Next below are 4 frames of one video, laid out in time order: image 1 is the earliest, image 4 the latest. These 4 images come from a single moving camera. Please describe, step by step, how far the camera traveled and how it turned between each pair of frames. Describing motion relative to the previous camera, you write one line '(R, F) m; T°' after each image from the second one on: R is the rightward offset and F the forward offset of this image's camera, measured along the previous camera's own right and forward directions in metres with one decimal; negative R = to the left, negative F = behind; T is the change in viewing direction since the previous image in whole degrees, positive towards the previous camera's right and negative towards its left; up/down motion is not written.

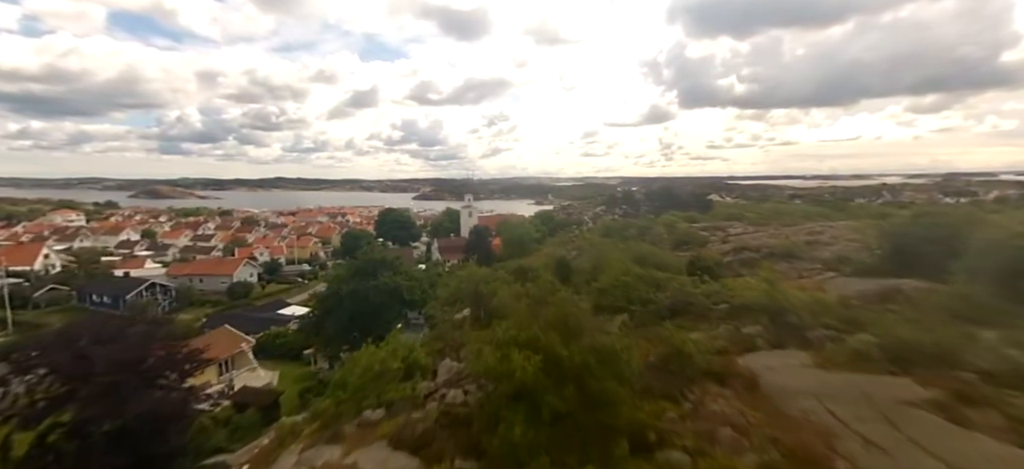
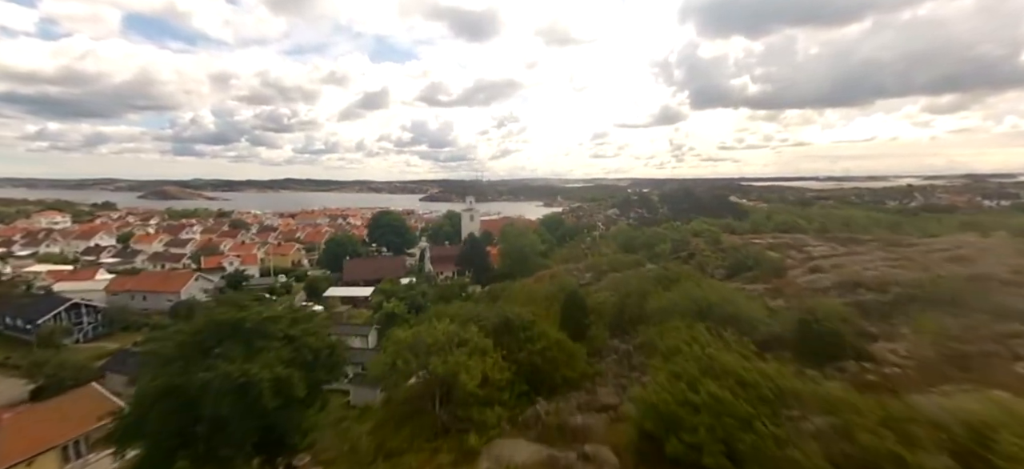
(+0.3, +2.8) m; -1°
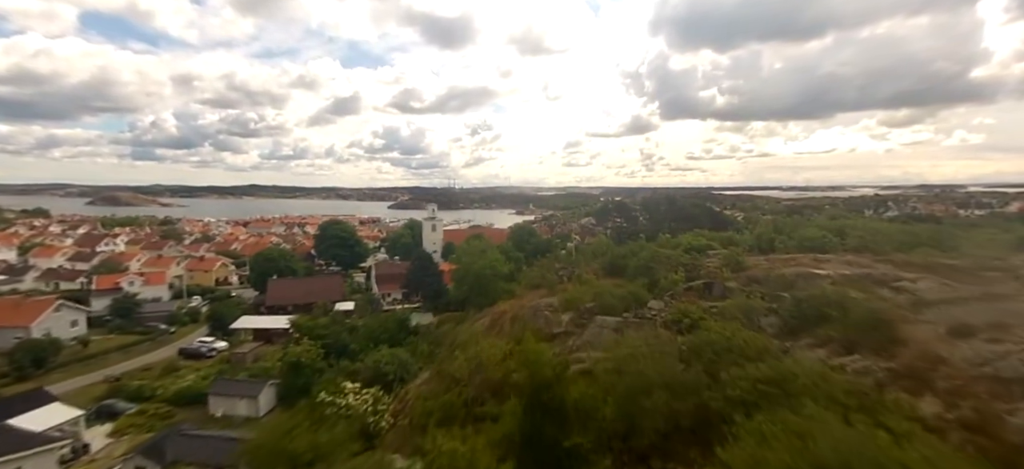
(+0.5, +2.7) m; +3°
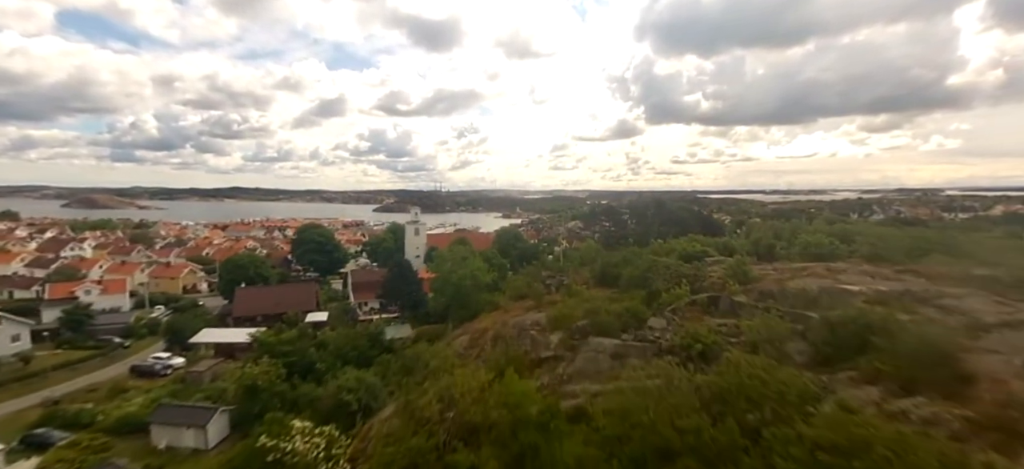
(+0.1, +0.8) m; +2°
